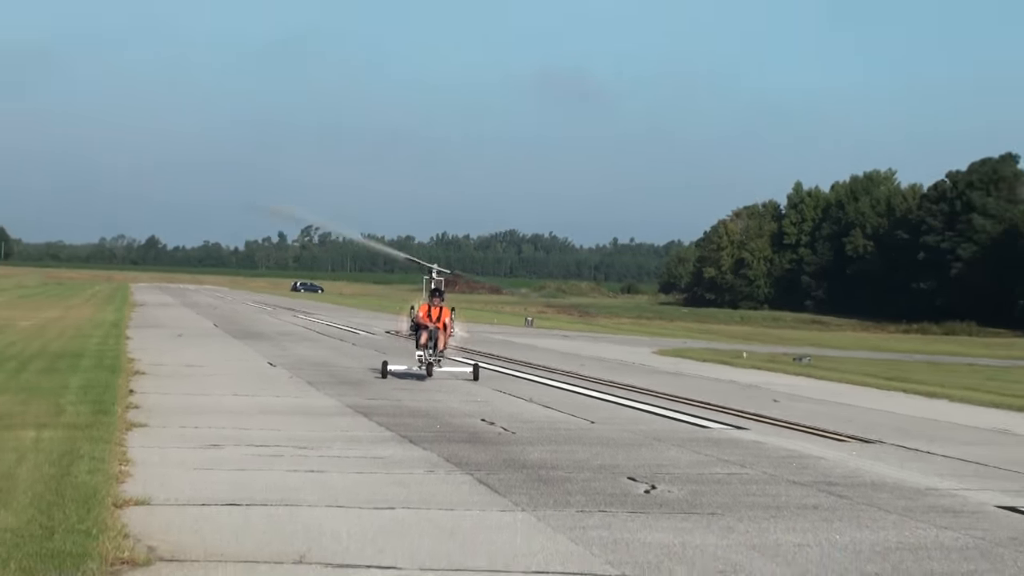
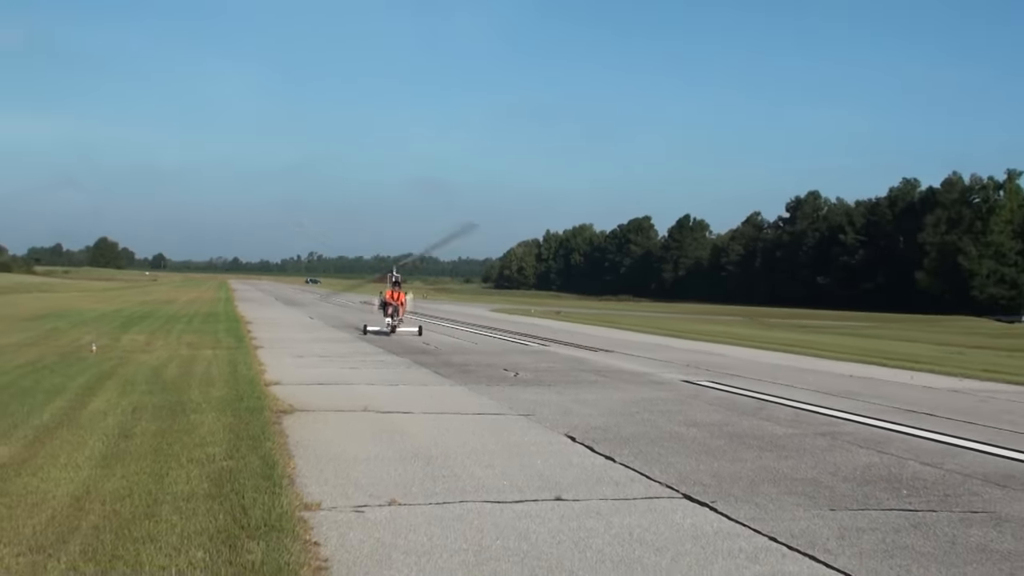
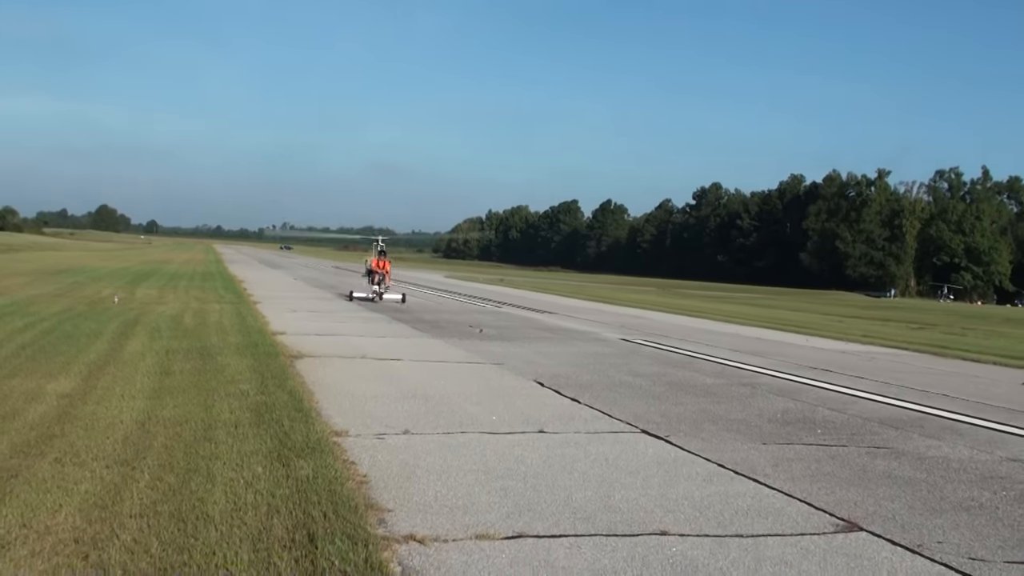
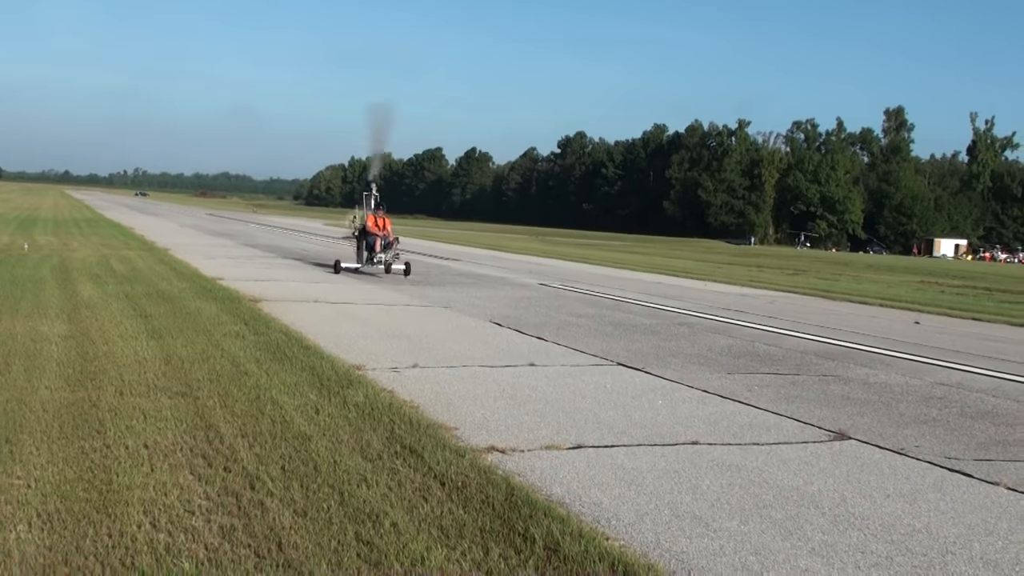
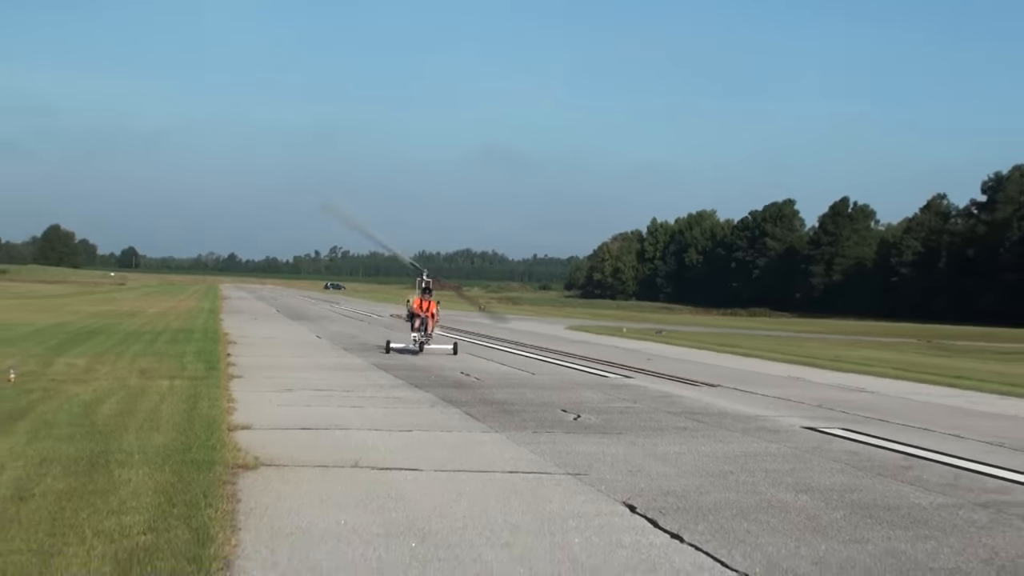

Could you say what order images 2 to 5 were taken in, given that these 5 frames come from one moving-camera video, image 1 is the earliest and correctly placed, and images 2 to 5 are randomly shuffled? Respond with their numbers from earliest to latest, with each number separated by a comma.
5, 2, 3, 4
